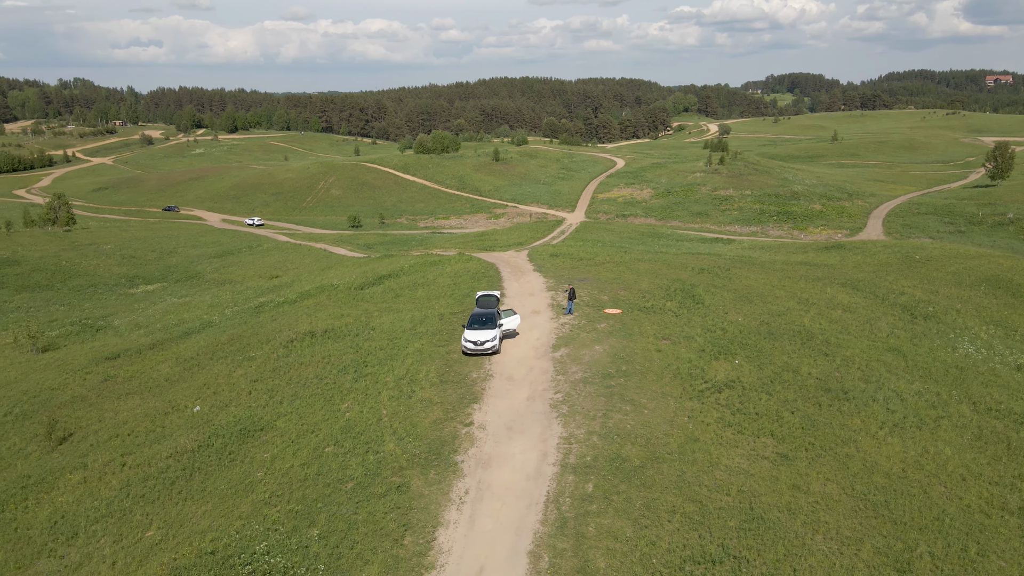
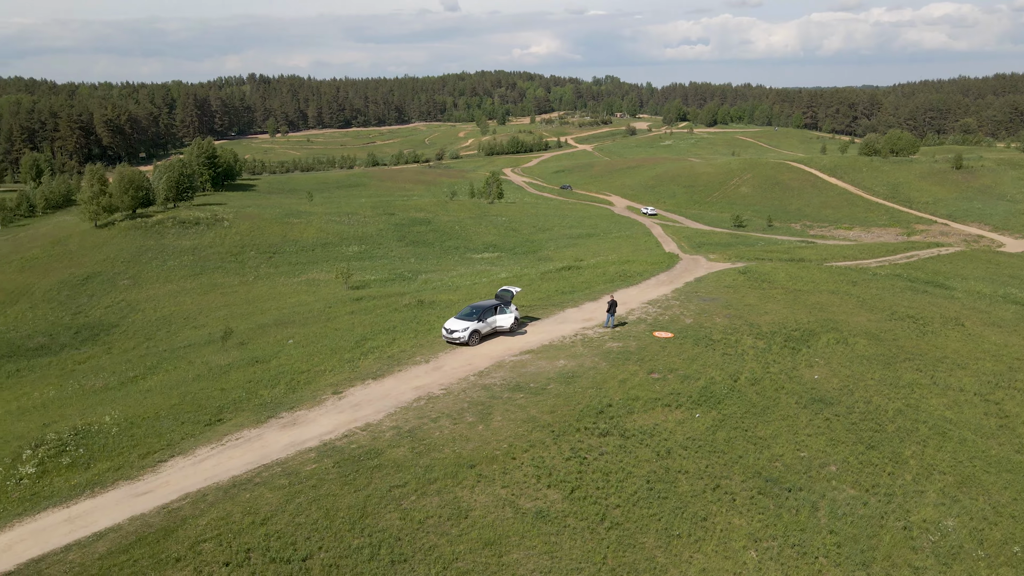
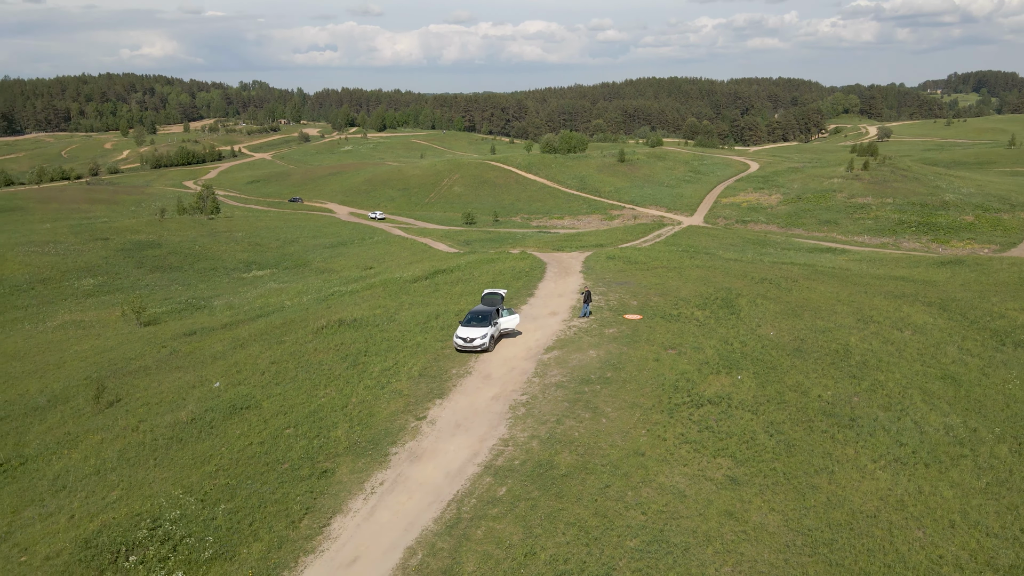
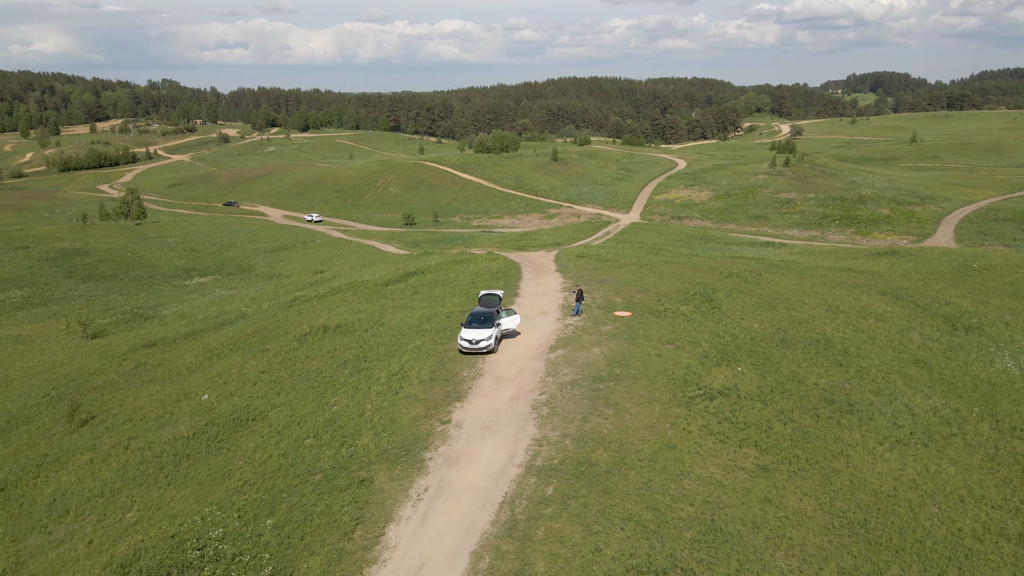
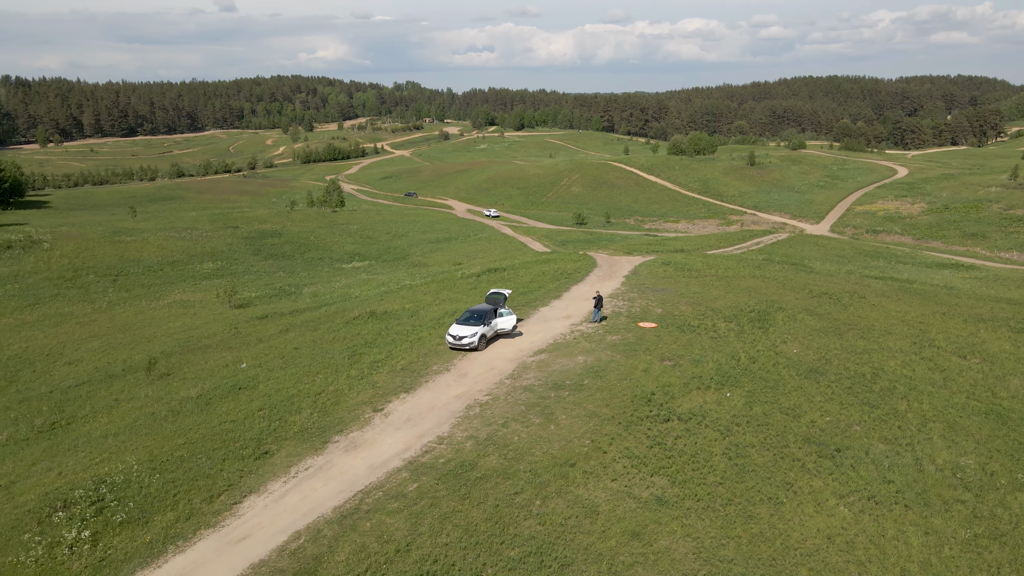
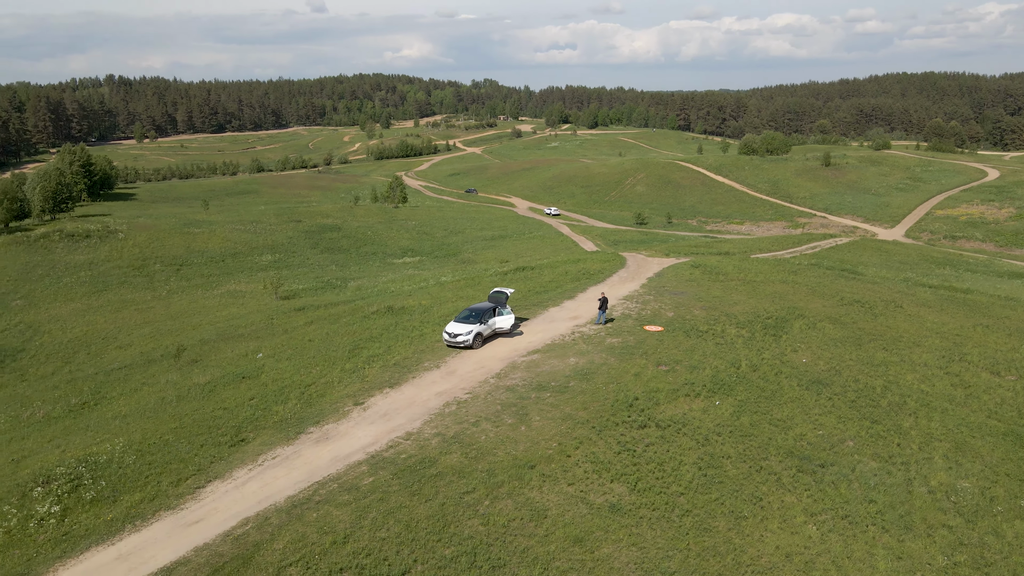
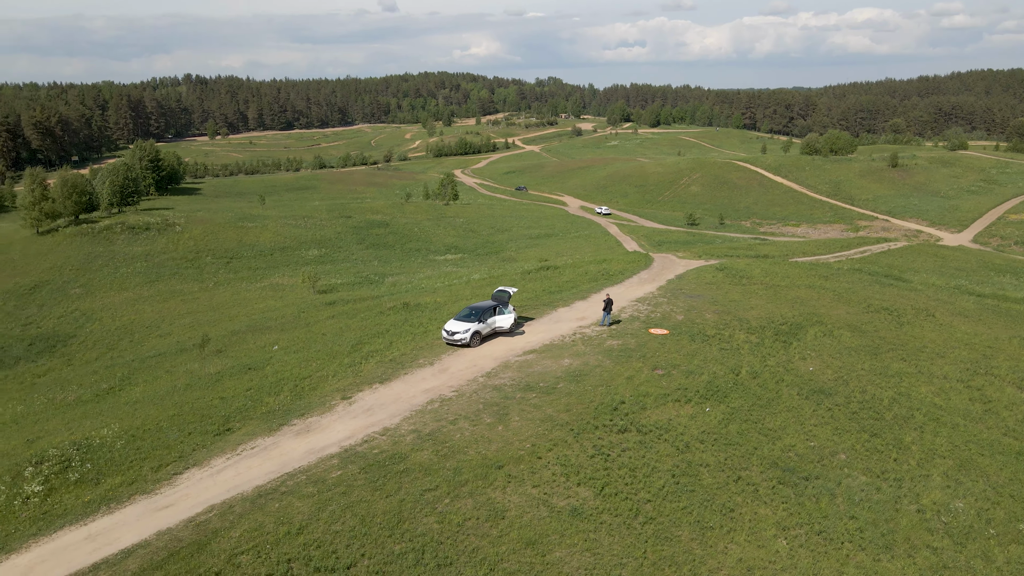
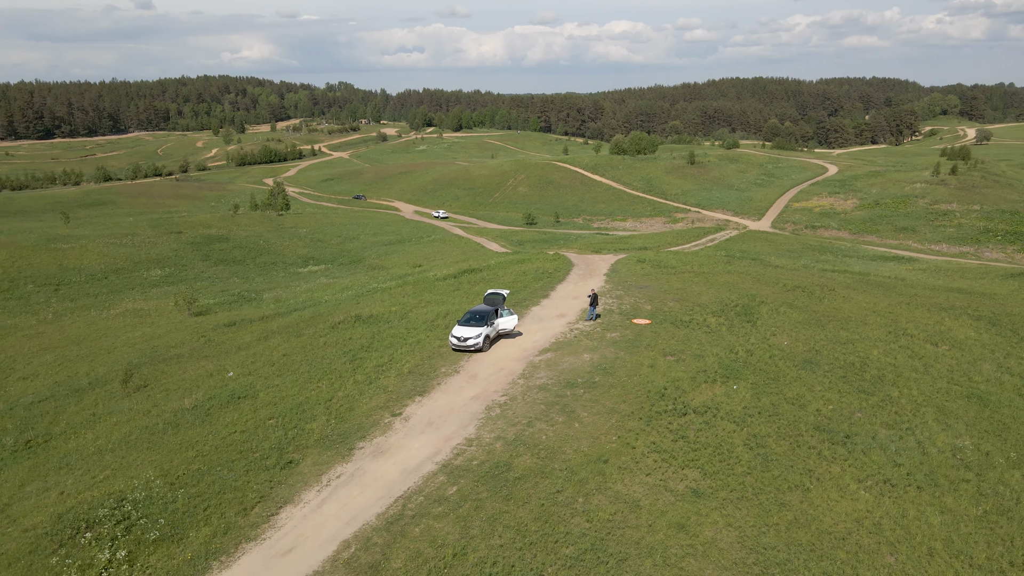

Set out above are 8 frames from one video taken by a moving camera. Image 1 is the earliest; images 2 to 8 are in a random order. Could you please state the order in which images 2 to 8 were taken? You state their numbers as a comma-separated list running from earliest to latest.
4, 3, 8, 5, 6, 7, 2
